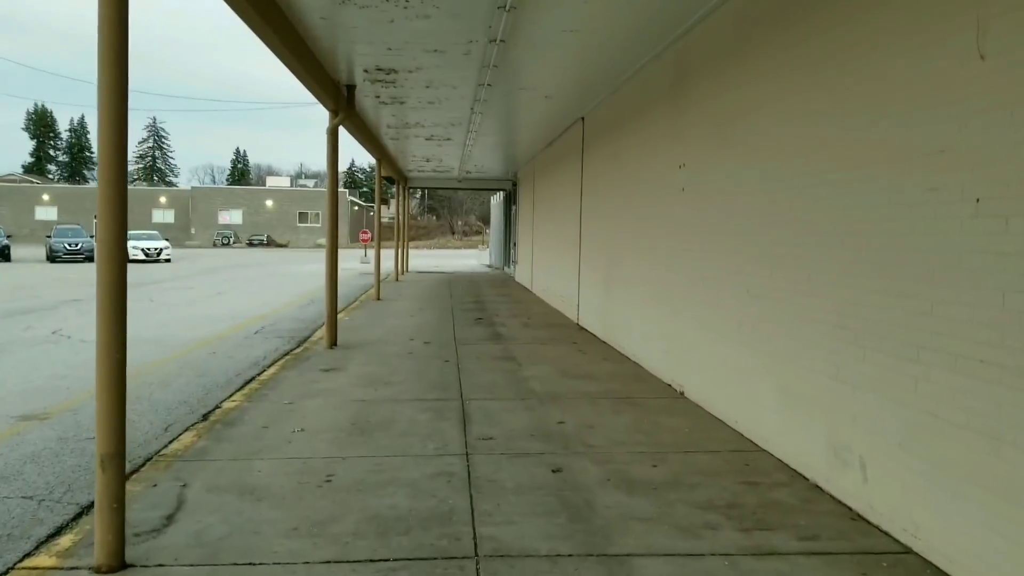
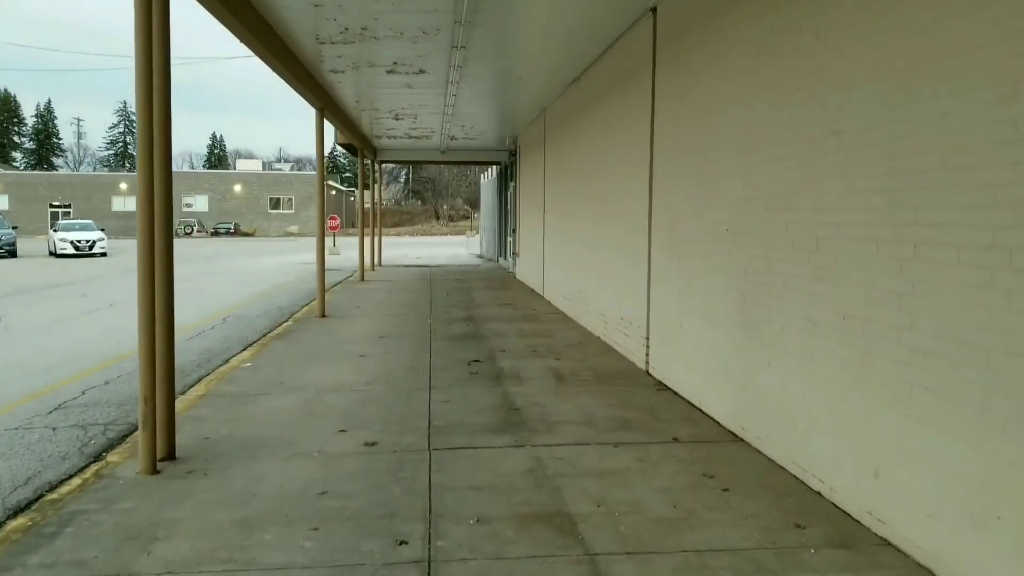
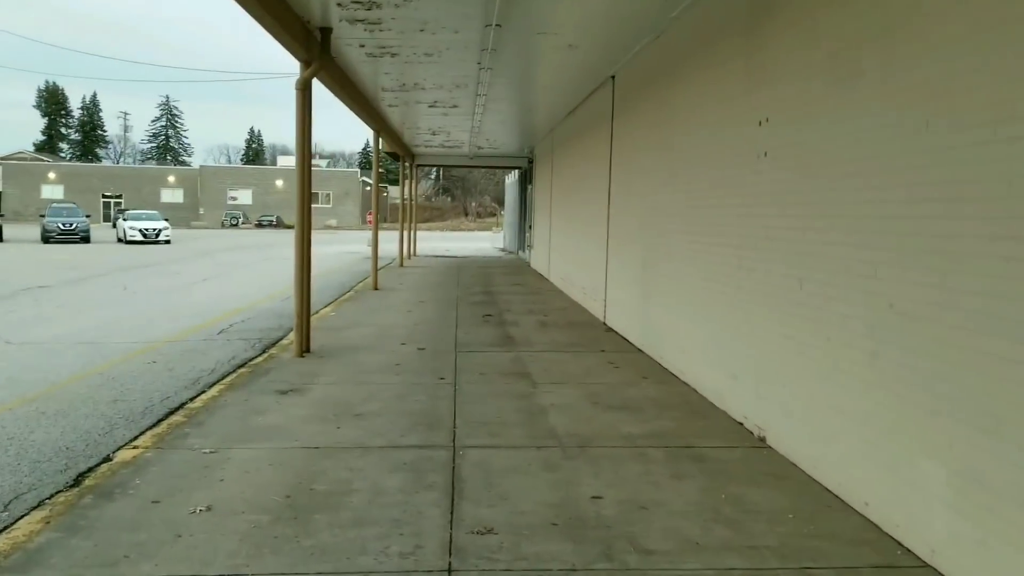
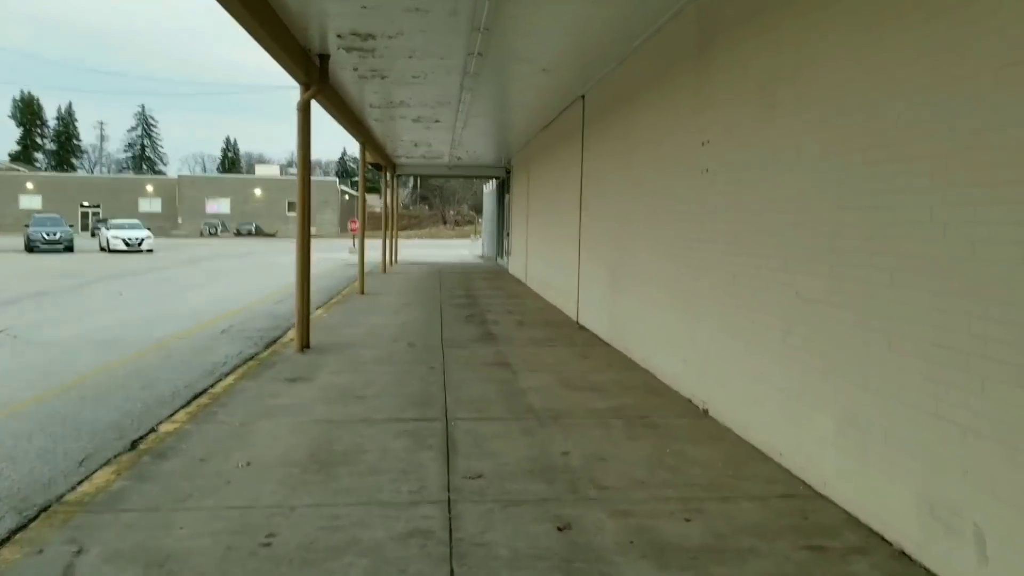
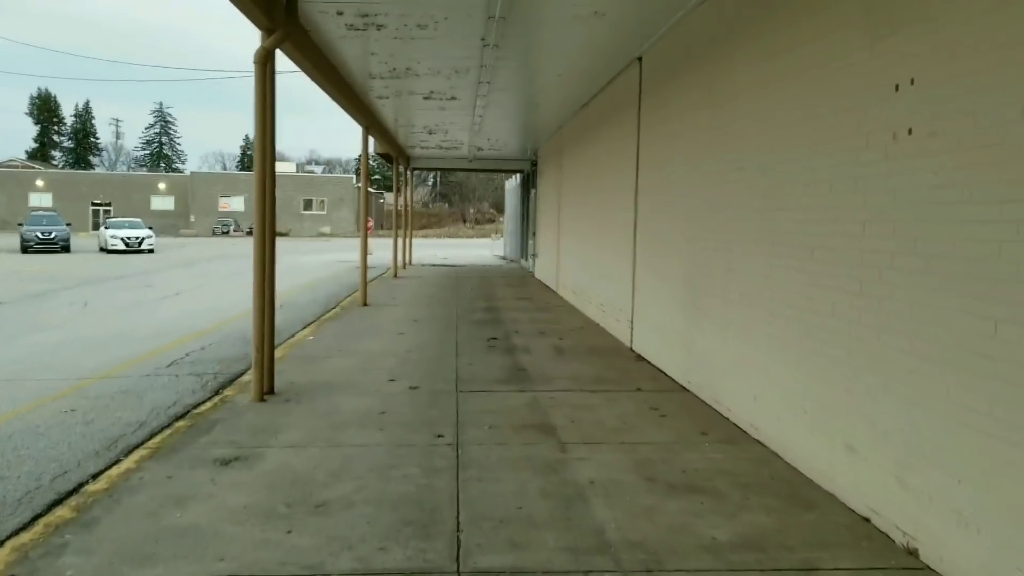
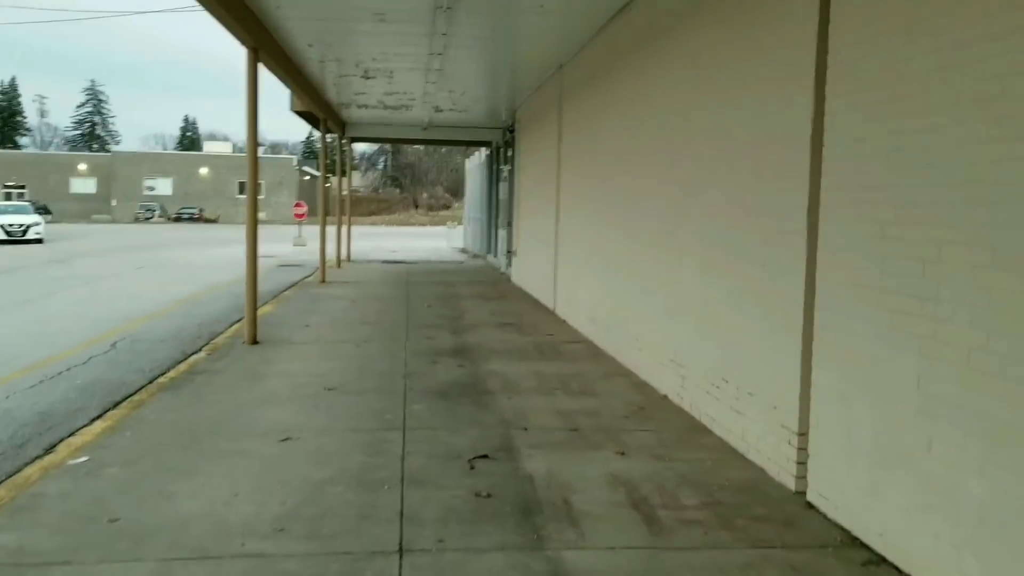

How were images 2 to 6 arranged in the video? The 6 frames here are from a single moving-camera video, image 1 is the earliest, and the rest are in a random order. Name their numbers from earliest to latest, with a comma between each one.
4, 3, 5, 2, 6
